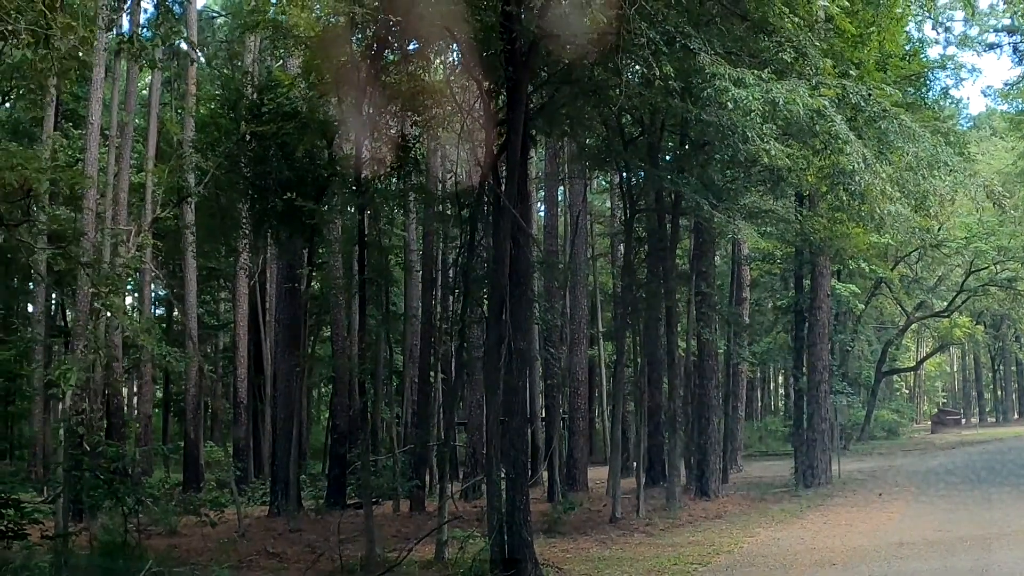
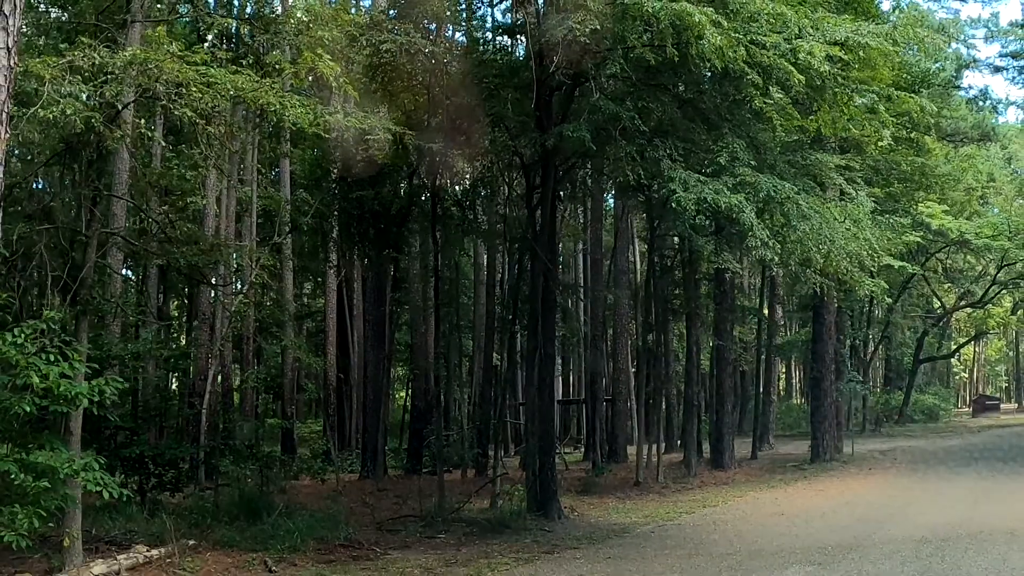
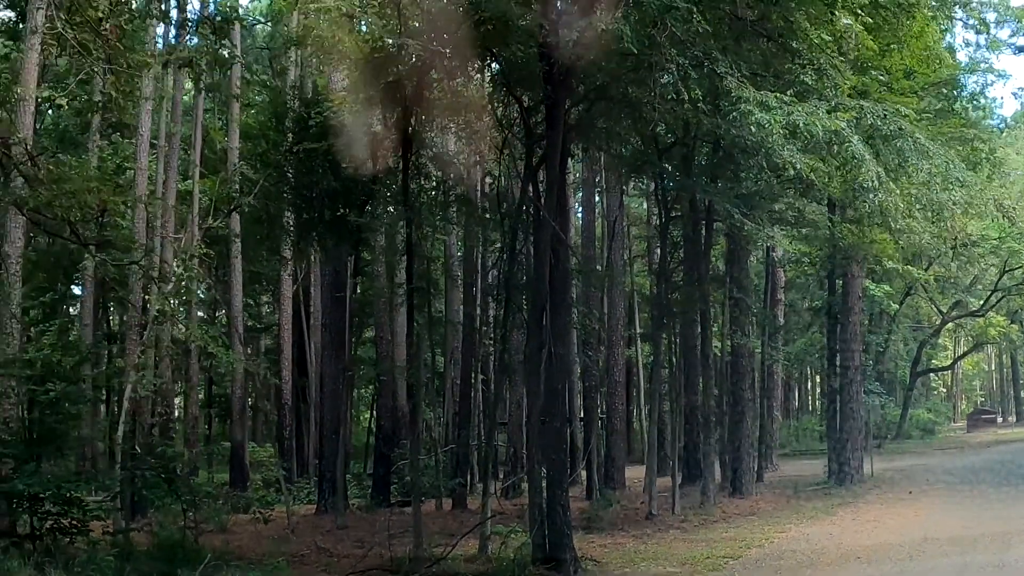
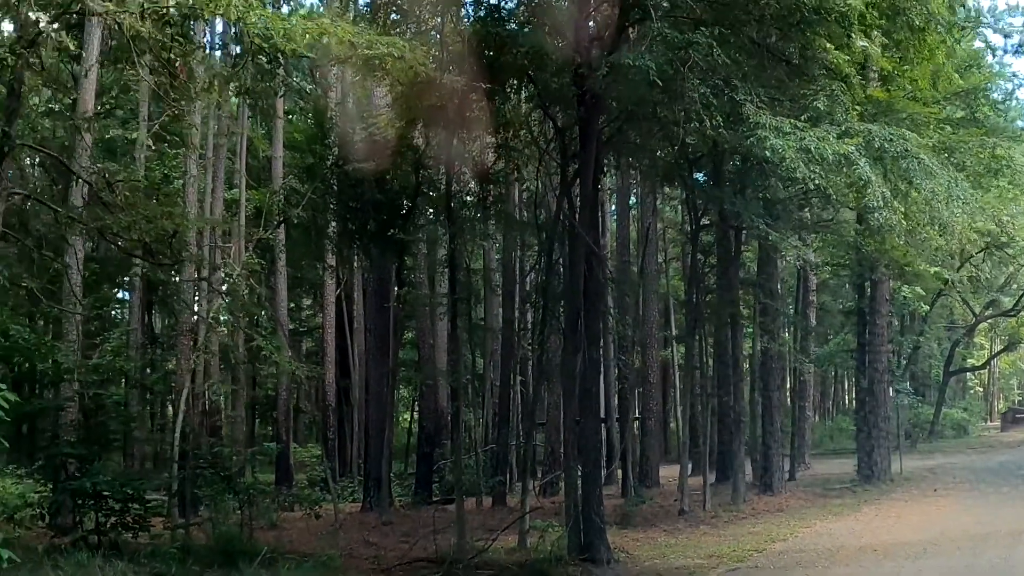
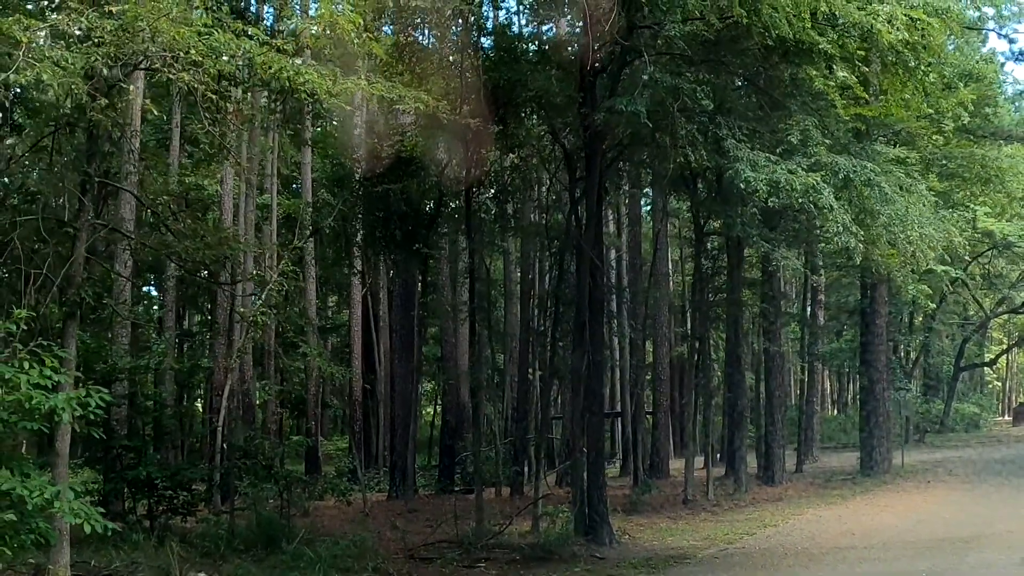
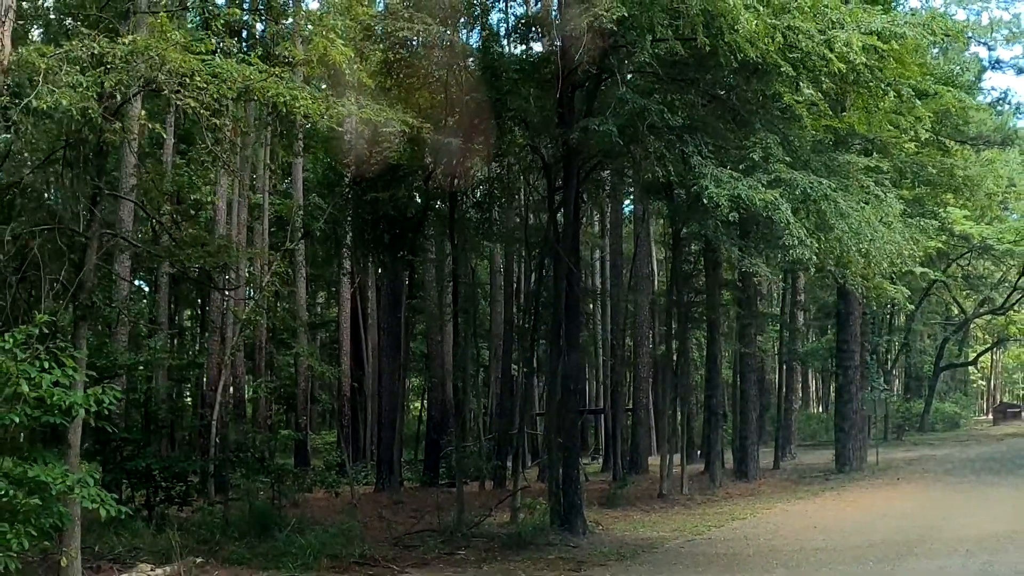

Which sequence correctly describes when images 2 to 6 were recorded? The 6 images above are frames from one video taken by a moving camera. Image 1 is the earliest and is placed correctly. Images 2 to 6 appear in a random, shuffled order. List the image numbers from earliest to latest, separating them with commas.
3, 4, 5, 6, 2
